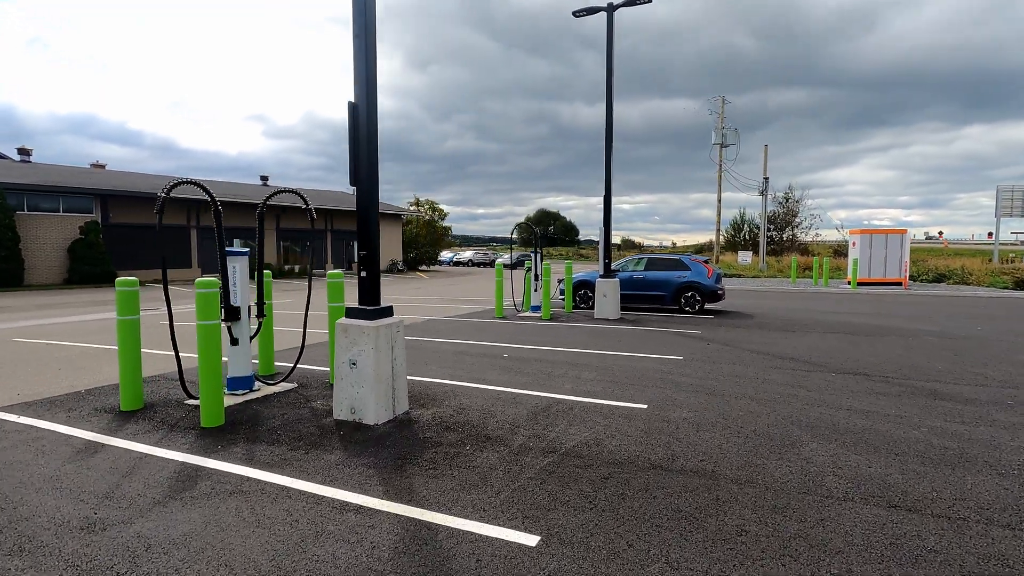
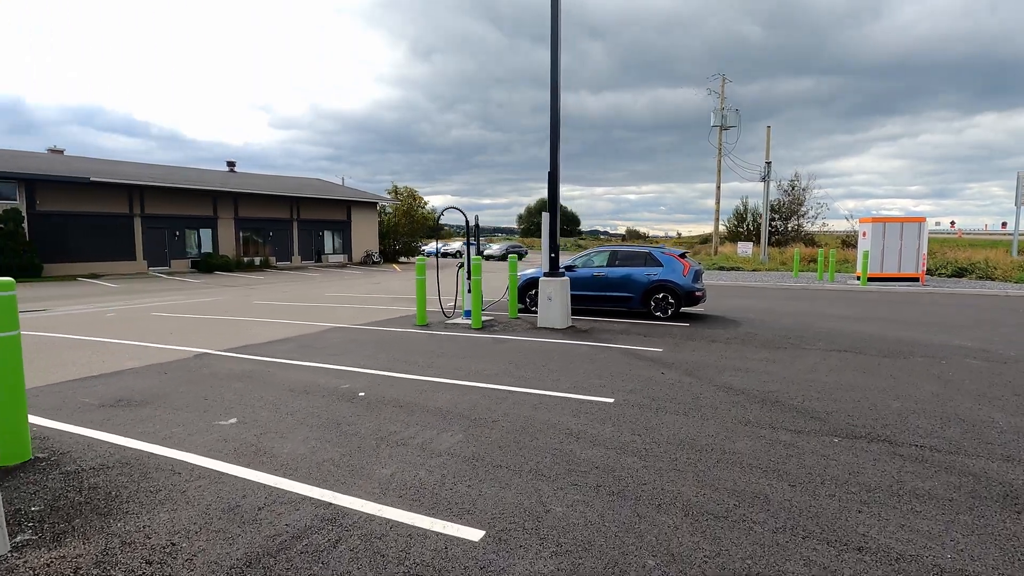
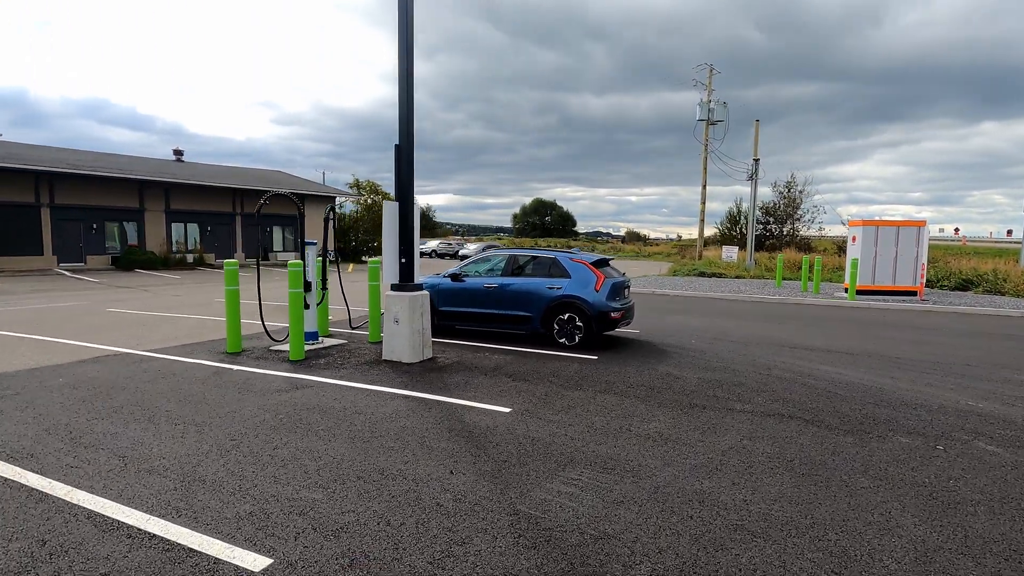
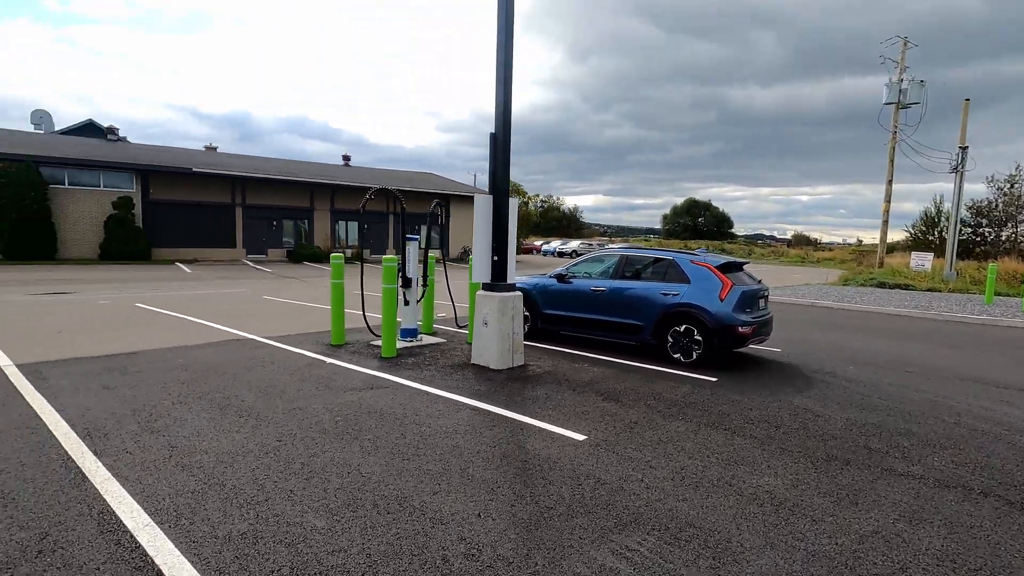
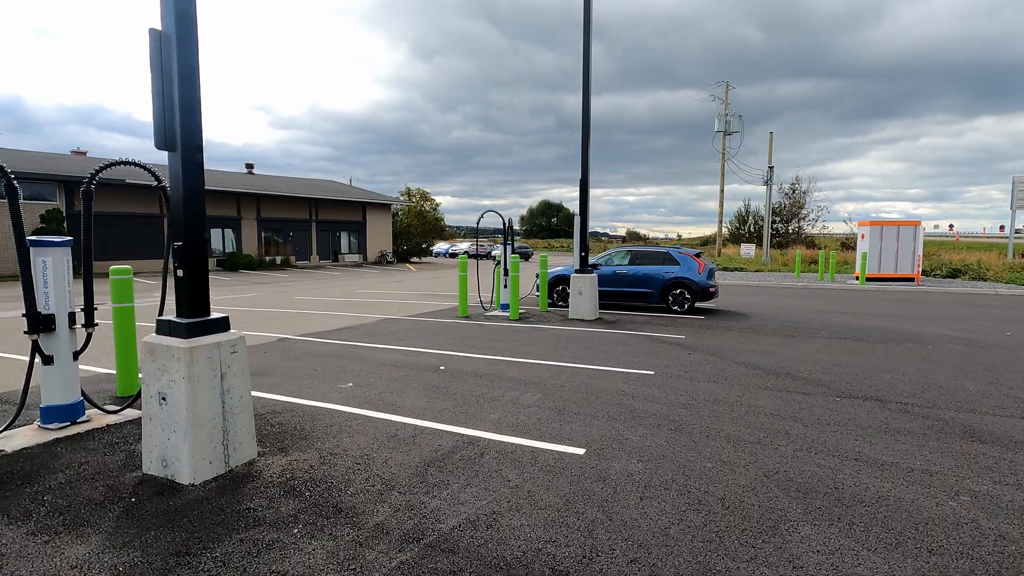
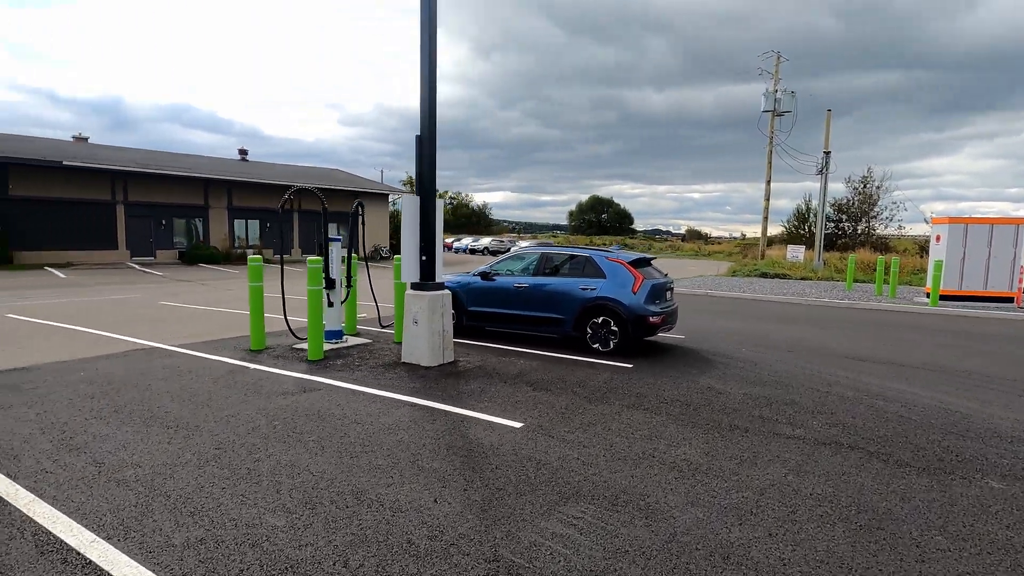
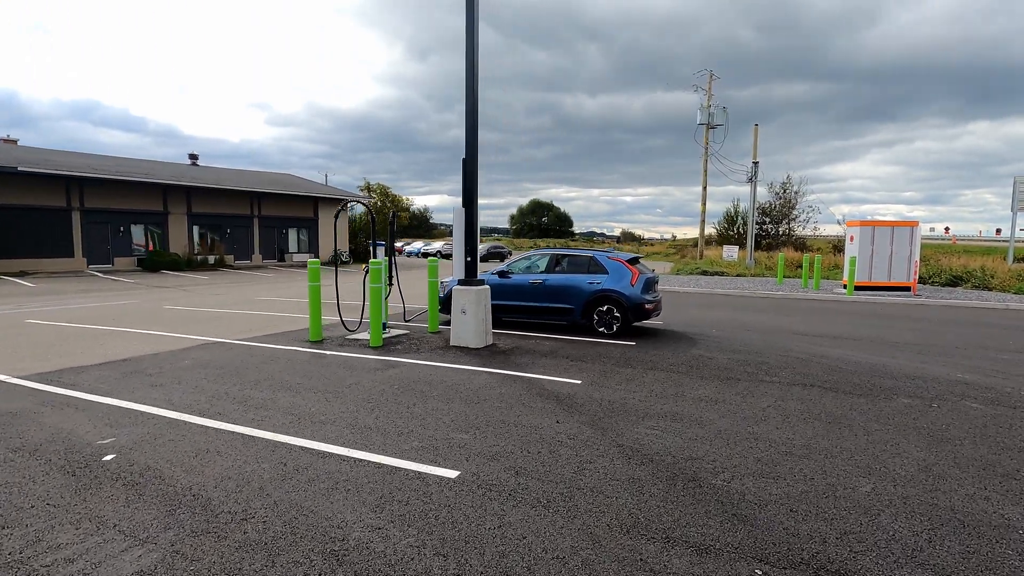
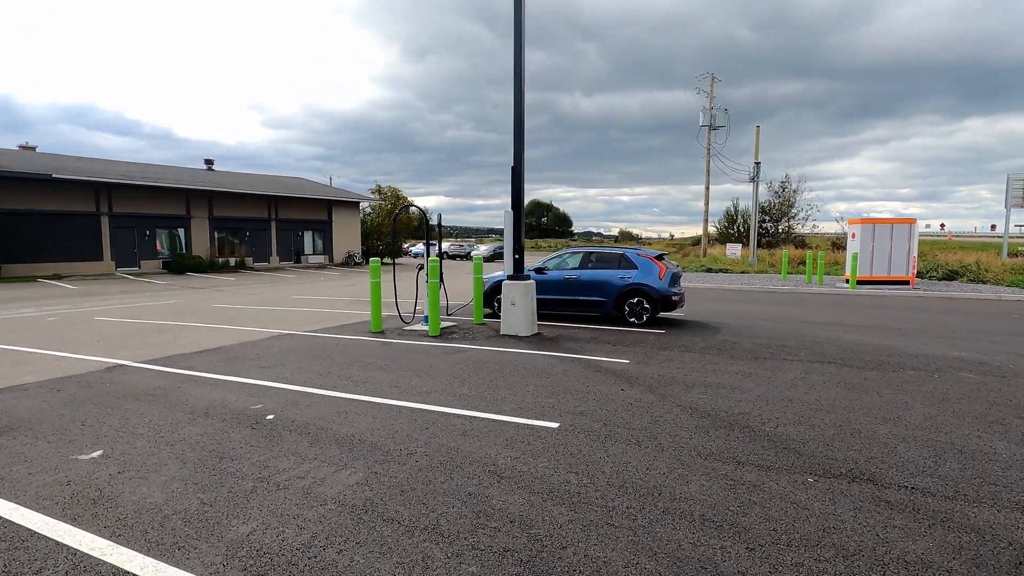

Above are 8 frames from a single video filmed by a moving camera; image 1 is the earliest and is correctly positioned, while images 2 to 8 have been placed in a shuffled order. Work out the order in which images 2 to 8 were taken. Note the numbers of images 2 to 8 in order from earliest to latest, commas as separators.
5, 2, 8, 7, 3, 6, 4
